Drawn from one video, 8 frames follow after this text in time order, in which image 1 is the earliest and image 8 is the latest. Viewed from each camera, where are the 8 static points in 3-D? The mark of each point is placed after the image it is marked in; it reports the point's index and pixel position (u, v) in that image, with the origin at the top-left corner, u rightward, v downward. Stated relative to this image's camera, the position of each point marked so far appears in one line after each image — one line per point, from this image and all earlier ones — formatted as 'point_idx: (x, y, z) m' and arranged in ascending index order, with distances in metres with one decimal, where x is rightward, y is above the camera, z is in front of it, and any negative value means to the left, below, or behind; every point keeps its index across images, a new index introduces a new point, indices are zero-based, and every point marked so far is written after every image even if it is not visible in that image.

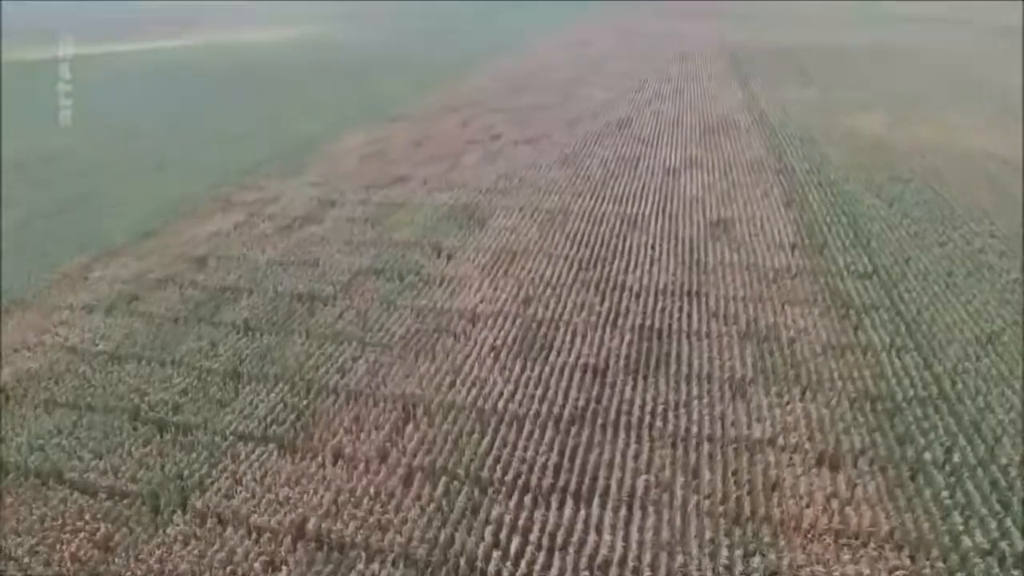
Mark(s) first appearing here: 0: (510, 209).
0: (0.0, +0.7, +9.0) m
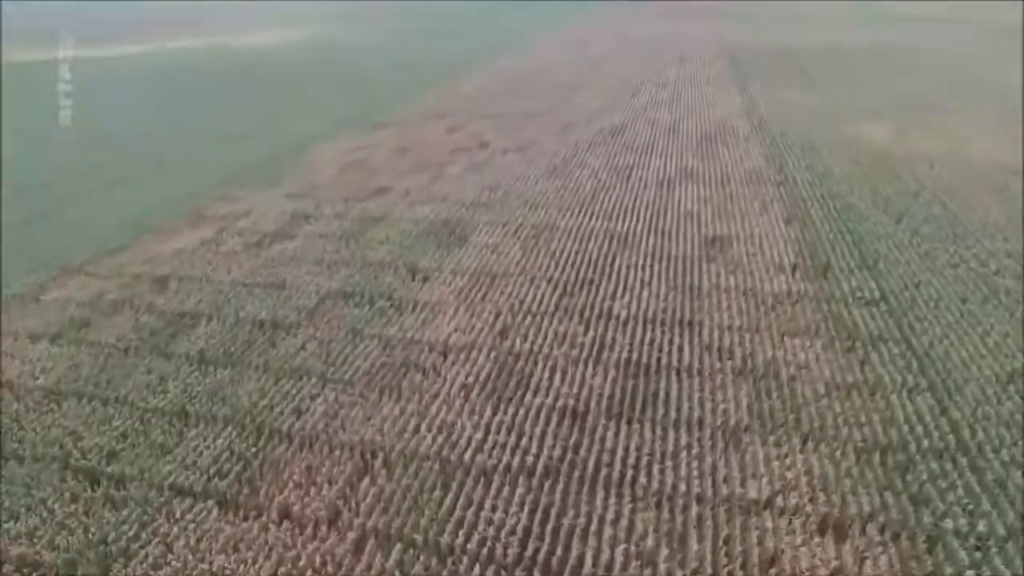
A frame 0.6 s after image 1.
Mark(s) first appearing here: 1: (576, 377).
0: (-0.2, +0.5, +8.5) m
1: (+0.3, -0.5, +5.5) m
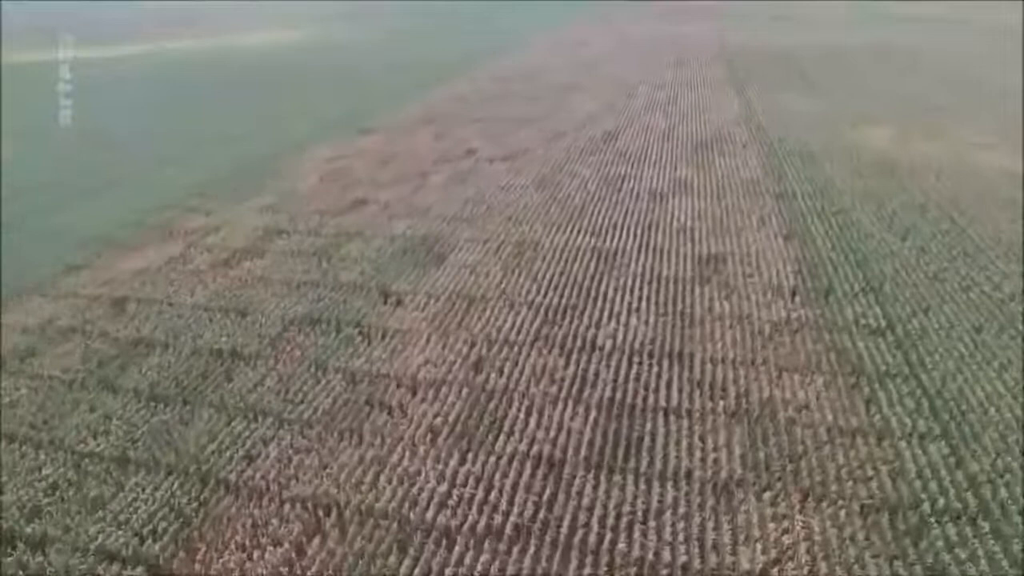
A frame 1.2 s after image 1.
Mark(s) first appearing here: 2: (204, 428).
0: (-0.3, +0.3, +8.0) m
1: (+0.2, -0.6, +5.0) m
2: (-1.5, -0.7, +5.2) m
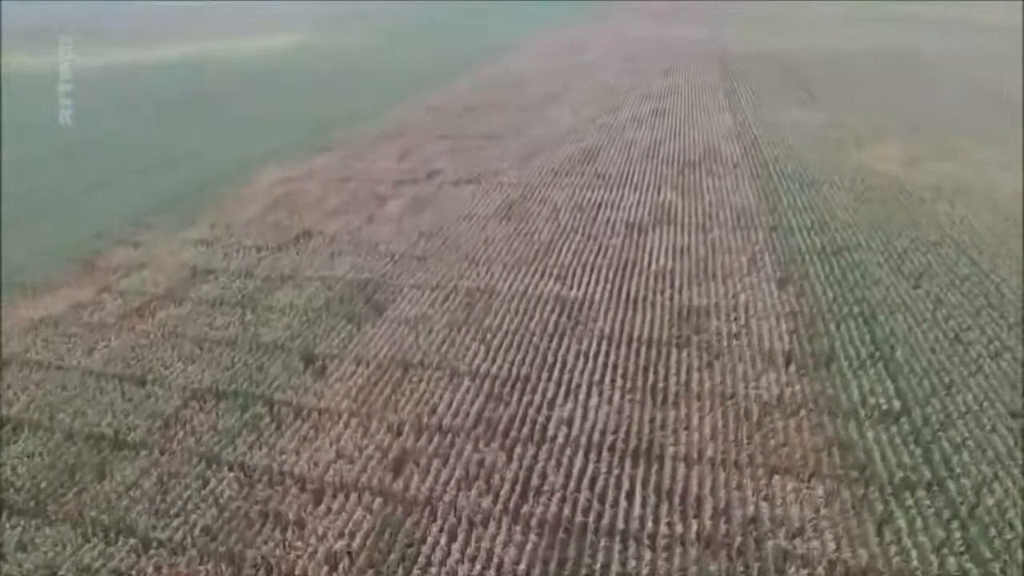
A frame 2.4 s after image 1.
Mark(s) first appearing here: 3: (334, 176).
0: (-0.6, 0.0, +6.9) m
1: (-0.1, -1.0, +4.0) m
2: (-1.8, -1.0, +4.1) m
3: (-1.8, +1.2, +10.9) m
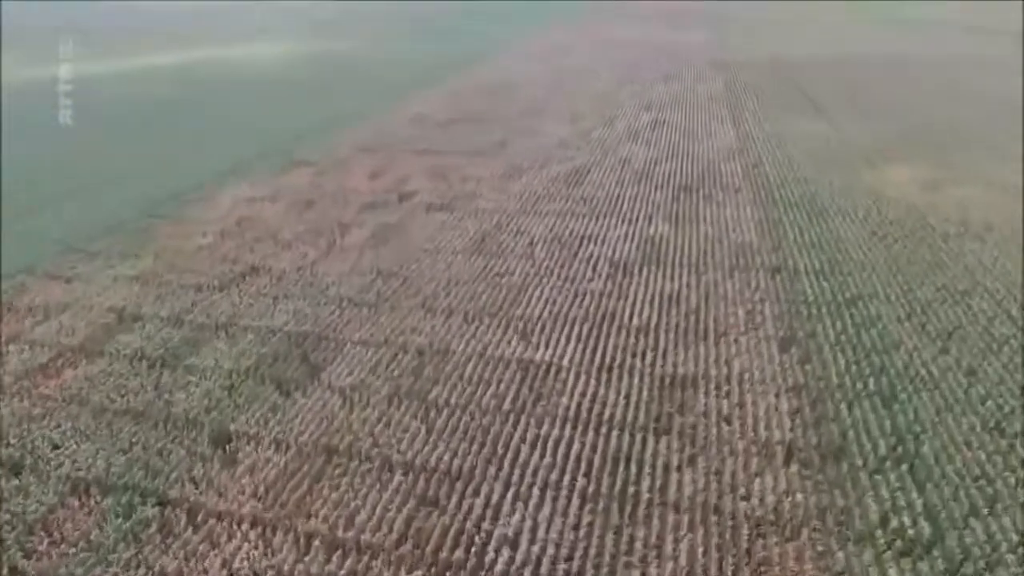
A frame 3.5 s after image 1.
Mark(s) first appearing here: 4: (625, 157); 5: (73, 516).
0: (-0.8, -0.3, +6.0) m
1: (-0.4, -1.3, +3.0) m
2: (-2.1, -1.4, +3.2) m
3: (-2.0, +0.8, +10.0) m
4: (+1.1, +1.3, +10.5) m
5: (-1.8, -0.9, +4.4) m
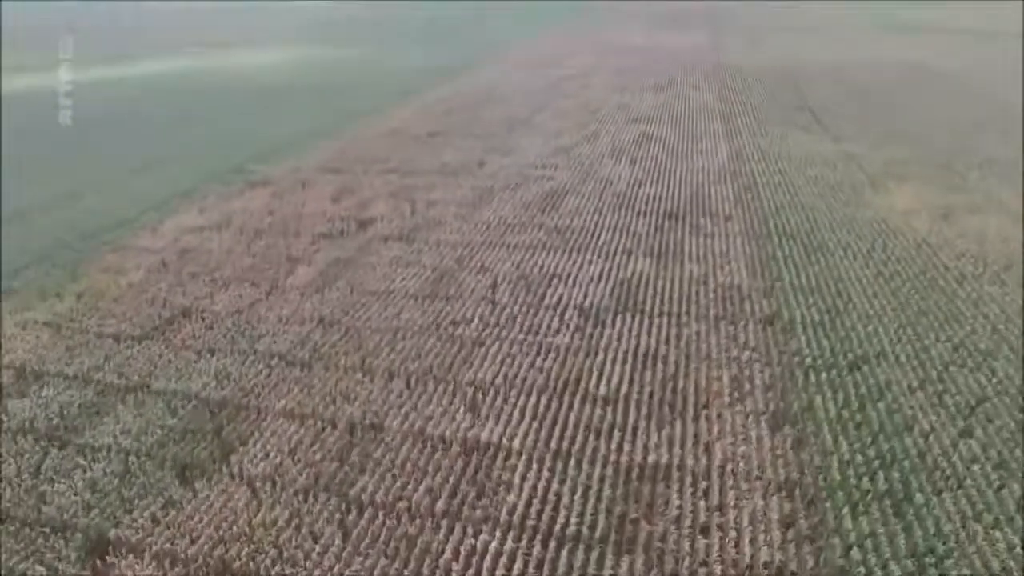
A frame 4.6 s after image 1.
0: (-1.1, -0.6, +5.1) m
1: (-0.6, -1.6, +2.2) m
2: (-2.3, -1.7, +2.4) m
3: (-2.3, +0.5, +9.2) m
4: (+0.9, +1.0, +9.7) m
5: (-2.1, -1.3, +3.6) m
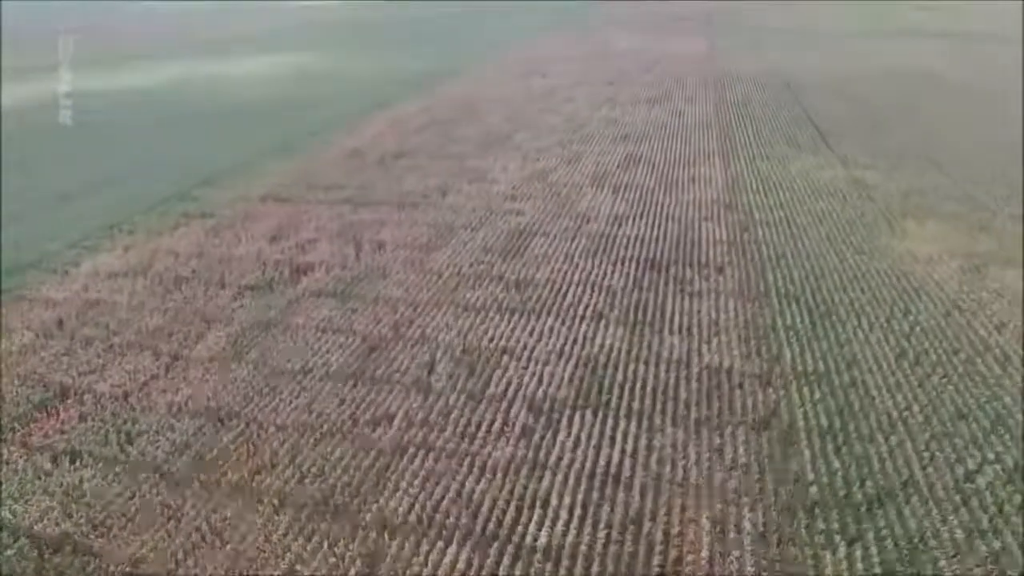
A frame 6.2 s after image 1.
0: (-1.4, -1.0, +3.9) m
1: (-0.9, -2.0, +1.0) m
2: (-2.6, -2.1, +1.2) m
3: (-2.5, +0.1, +8.0) m
4: (+0.6, +0.6, +8.5) m
5: (-2.4, -1.7, +2.4) m
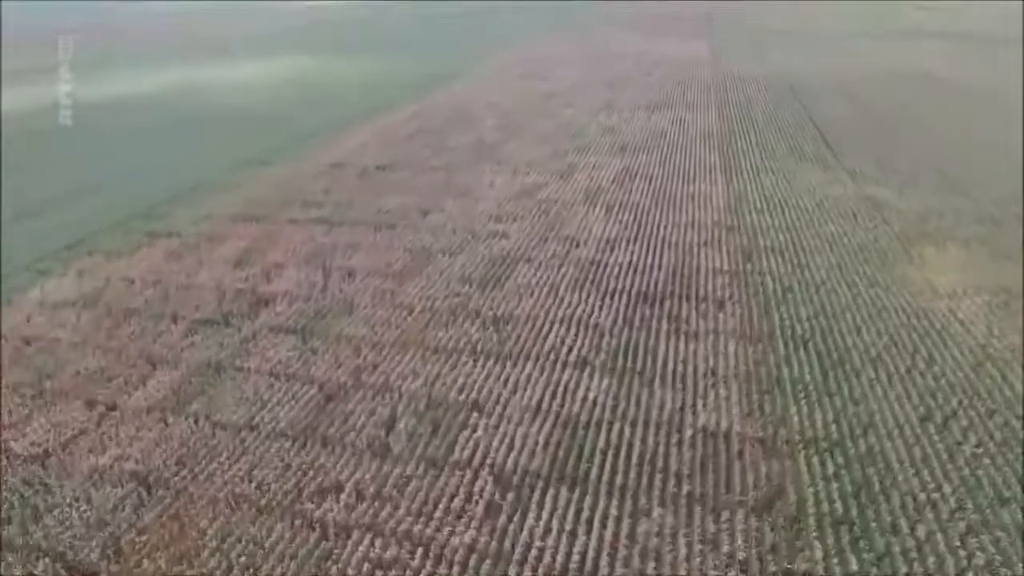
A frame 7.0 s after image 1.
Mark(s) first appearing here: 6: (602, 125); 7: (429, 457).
0: (-1.5, -1.3, +3.3) m
1: (-1.1, -2.2, +0.3) m
2: (-2.8, -2.3, +0.5) m
3: (-2.7, -0.1, +7.3) m
4: (+0.4, +0.4, +7.8) m
5: (-2.5, -1.9, +1.8) m
6: (+1.0, +1.7, +11.5) m
7: (-0.4, -0.7, +4.6) m
